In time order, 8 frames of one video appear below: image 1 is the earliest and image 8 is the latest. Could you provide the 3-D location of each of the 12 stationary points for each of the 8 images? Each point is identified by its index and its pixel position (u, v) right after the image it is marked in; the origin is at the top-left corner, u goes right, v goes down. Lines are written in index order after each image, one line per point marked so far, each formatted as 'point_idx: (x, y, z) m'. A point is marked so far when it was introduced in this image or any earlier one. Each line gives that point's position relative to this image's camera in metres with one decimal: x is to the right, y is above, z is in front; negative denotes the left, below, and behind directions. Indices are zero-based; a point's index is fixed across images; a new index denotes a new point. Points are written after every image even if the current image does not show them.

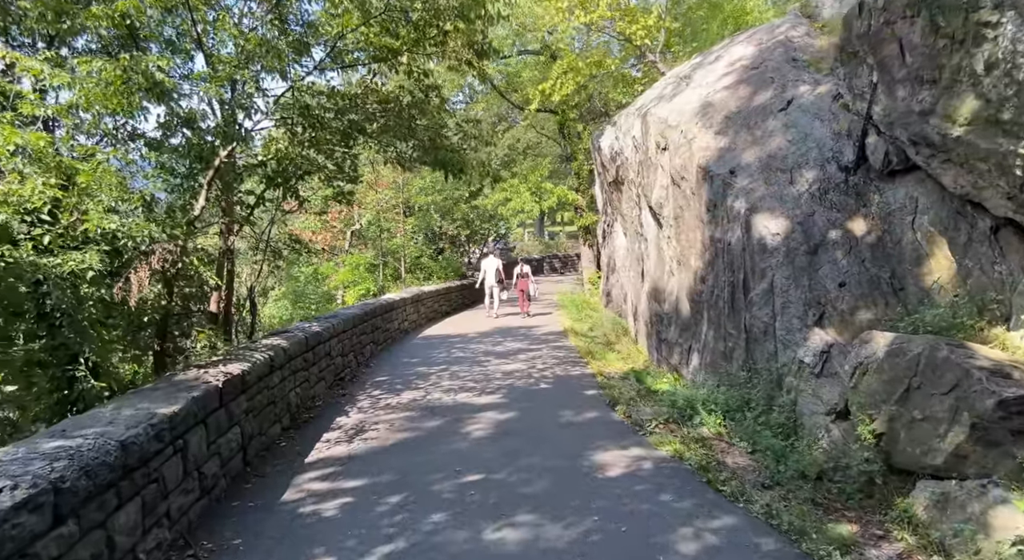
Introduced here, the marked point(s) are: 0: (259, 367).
0: (-2.0, -0.7, +5.8) m
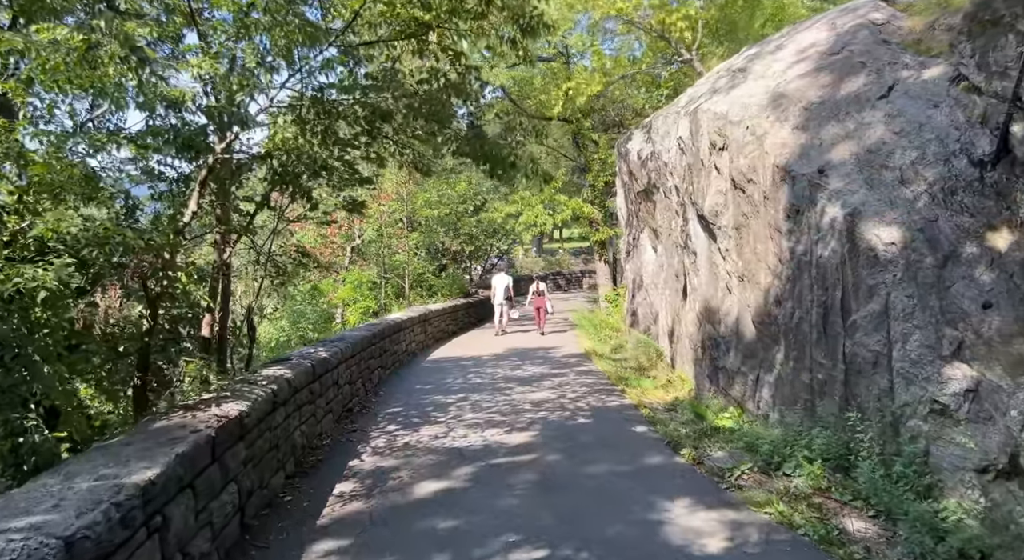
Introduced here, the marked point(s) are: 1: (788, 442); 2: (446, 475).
0: (-1.7, -0.8, +4.8) m
1: (+1.9, -1.1, +5.1) m
2: (-0.5, -1.5, +5.5) m
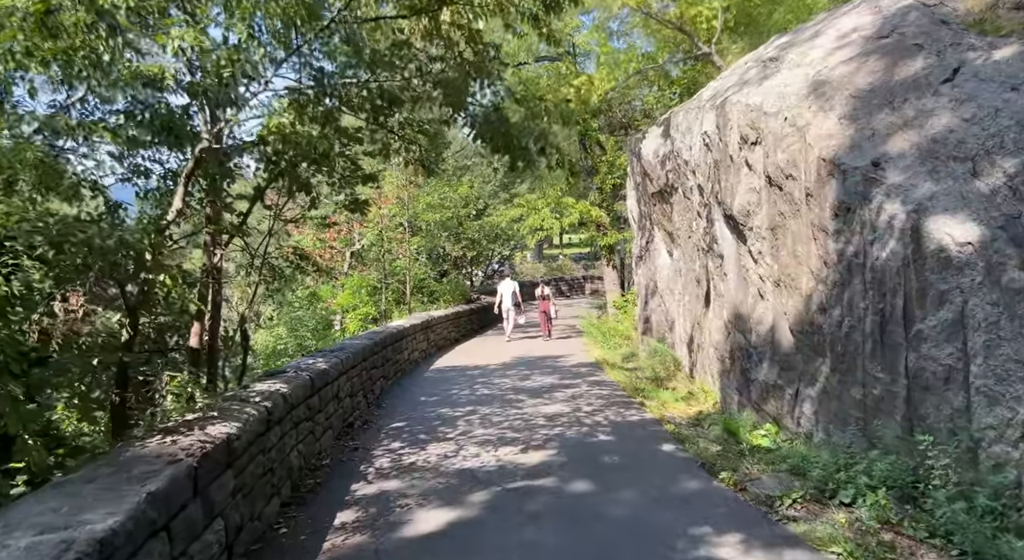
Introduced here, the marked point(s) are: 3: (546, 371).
0: (-1.5, -0.9, +4.3) m
1: (+2.1, -1.2, +4.6) m
2: (-0.4, -1.5, +4.9) m
3: (+0.5, -1.4, +11.3) m
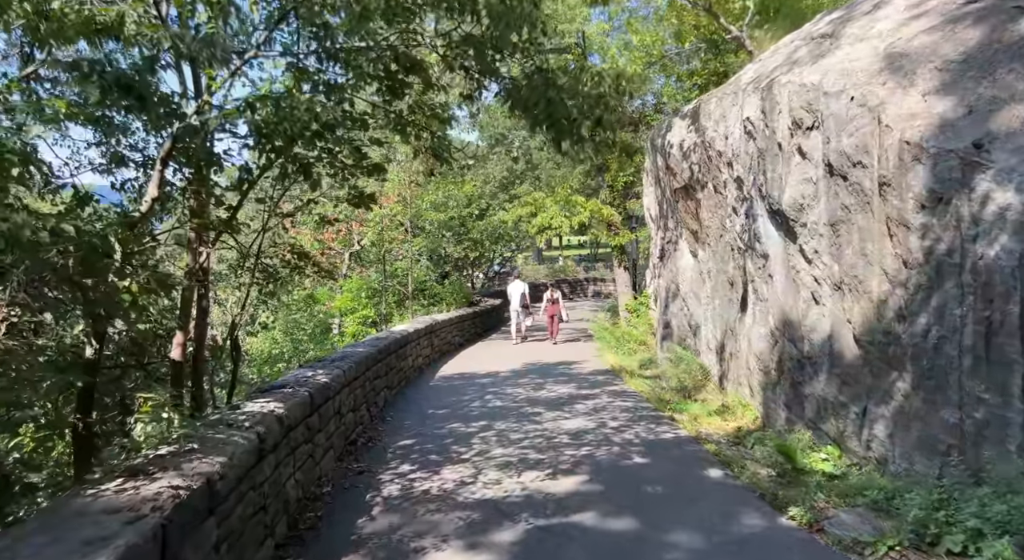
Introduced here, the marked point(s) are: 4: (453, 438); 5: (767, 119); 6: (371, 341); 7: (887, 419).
0: (-1.3, -0.9, +3.6) m
1: (+2.3, -1.2, +3.8) m
2: (-0.2, -1.5, +4.2) m
3: (+0.7, -1.5, +10.6) m
4: (-0.6, -1.5, +7.0) m
5: (+2.2, +1.4, +6.2) m
6: (-1.9, -0.8, +9.6) m
7: (+2.5, -0.9, +4.8) m
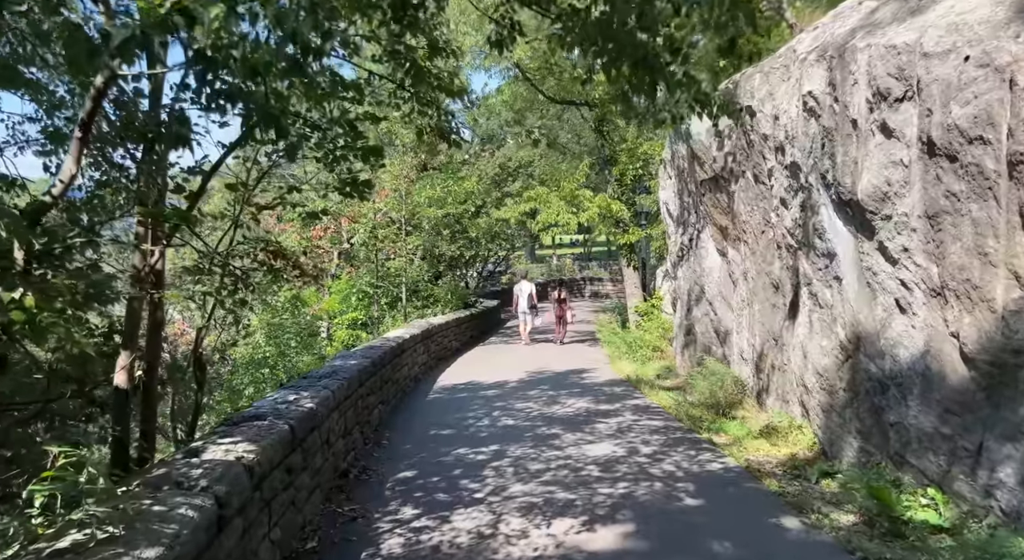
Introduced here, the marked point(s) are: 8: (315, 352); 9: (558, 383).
0: (-1.1, -0.9, +2.5) m
1: (+2.5, -1.2, +2.9) m
2: (0.0, -1.6, +3.2) m
3: (+0.8, -1.5, +9.6) m
4: (-0.4, -1.6, +6.0) m
5: (+2.4, +1.4, +5.2) m
6: (-1.7, -0.9, +8.5) m
7: (+2.7, -0.9, +3.8) m
8: (-4.2, -1.5, +15.3) m
9: (+0.7, -1.5, +10.5) m
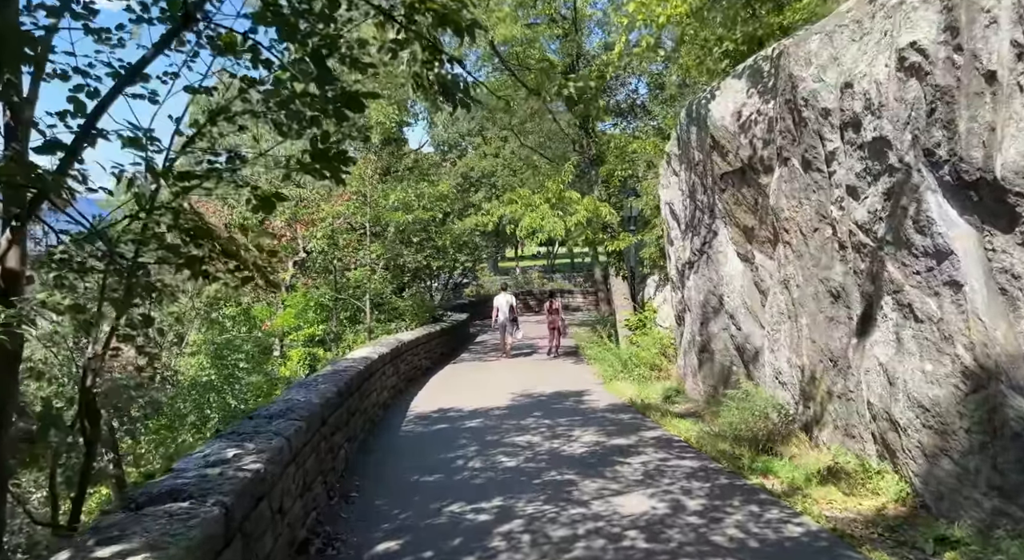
0: (-0.8, -0.9, +1.0) m
1: (+2.7, -1.2, +1.6) m
2: (+0.3, -1.6, +1.8) m
3: (+0.7, -1.6, +8.2) m
4: (-0.3, -1.6, +4.5) m
5: (+2.5, +1.3, +4.0) m
6: (-1.8, -1.0, +7.0) m
7: (+2.9, -0.9, +2.5) m
8: (-4.6, -1.8, +13.6) m
9: (+0.5, -1.6, +9.1) m
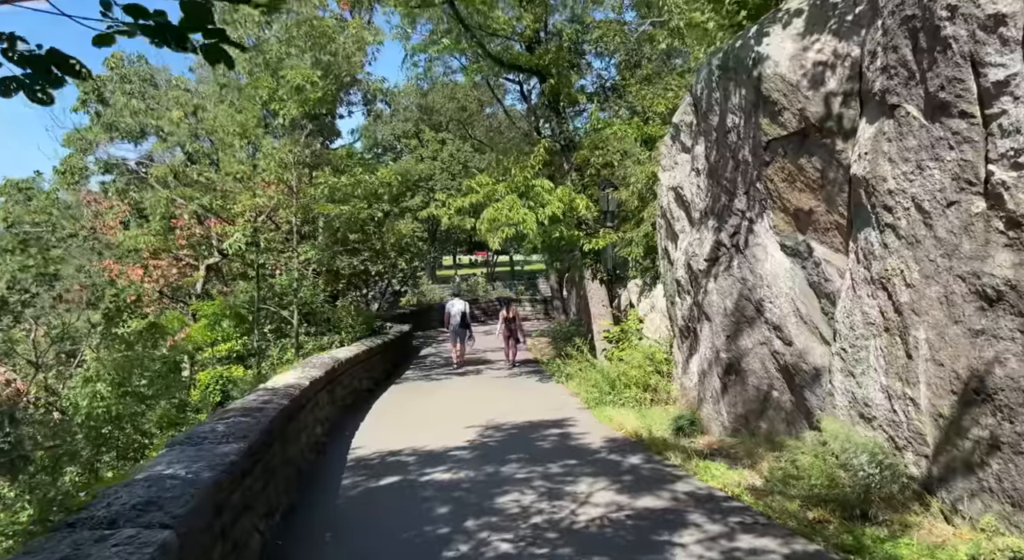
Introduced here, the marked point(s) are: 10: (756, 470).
0: (-0.4, -0.8, -1.1) m
1: (+3.2, -1.1, -0.3) m
2: (+0.7, -1.5, -0.3) m
3: (+0.5, -1.6, +6.1) m
4: (-0.2, -1.6, +2.4) m
5: (+2.7, +1.4, +2.1) m
6: (-1.8, -1.0, +4.7) m
7: (+3.2, -0.9, +0.7) m
8: (-5.2, -1.9, +11.0) m
9: (+0.3, -1.7, +7.0) m
10: (+2.1, -1.6, +6.2) m
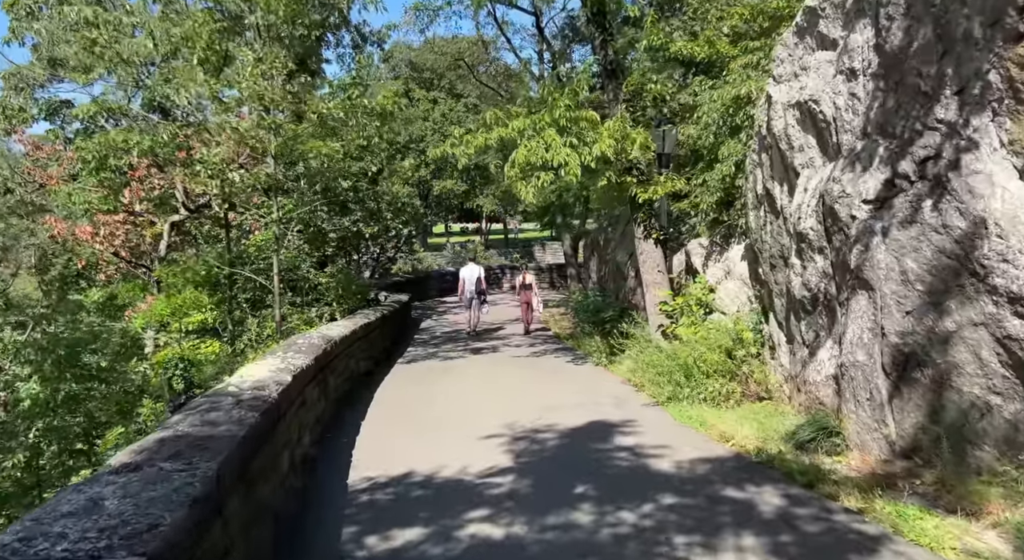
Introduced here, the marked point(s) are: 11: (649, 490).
0: (+0.3, -0.9, -3.5) m
1: (+3.8, -1.1, -2.5) m
2: (+1.3, -1.5, -2.6) m
3: (+1.1, -1.3, +3.9) m
4: (+0.4, -1.4, +0.1) m
5: (+3.3, +1.5, -0.2) m
6: (-1.3, -0.7, +2.4) m
7: (+3.8, -0.8, -1.6) m
8: (-4.8, -1.4, +8.6) m
9: (+0.8, -1.3, +4.7) m
10: (+2.6, -1.3, +4.0) m
11: (+0.9, -1.3, +4.6) m
